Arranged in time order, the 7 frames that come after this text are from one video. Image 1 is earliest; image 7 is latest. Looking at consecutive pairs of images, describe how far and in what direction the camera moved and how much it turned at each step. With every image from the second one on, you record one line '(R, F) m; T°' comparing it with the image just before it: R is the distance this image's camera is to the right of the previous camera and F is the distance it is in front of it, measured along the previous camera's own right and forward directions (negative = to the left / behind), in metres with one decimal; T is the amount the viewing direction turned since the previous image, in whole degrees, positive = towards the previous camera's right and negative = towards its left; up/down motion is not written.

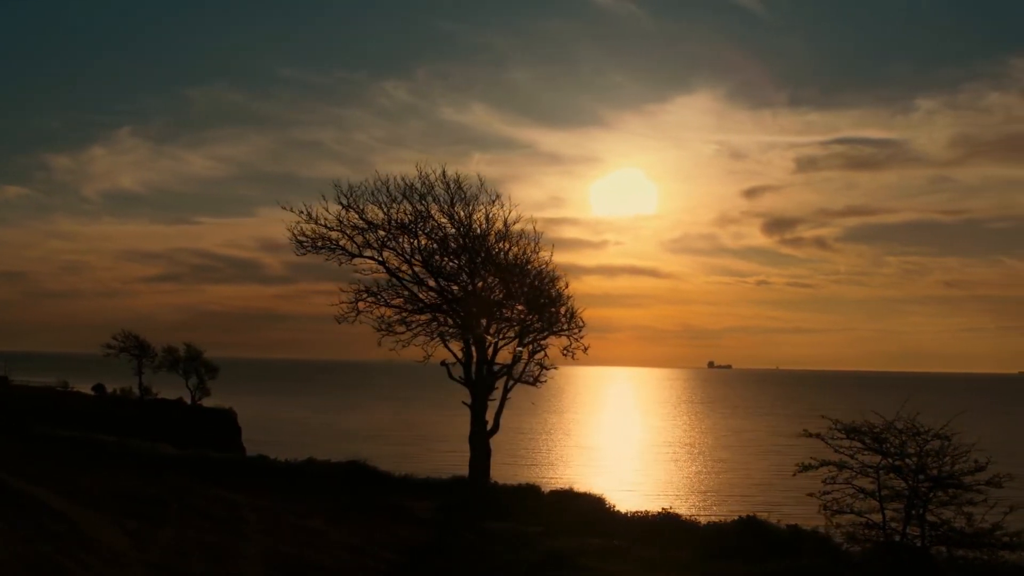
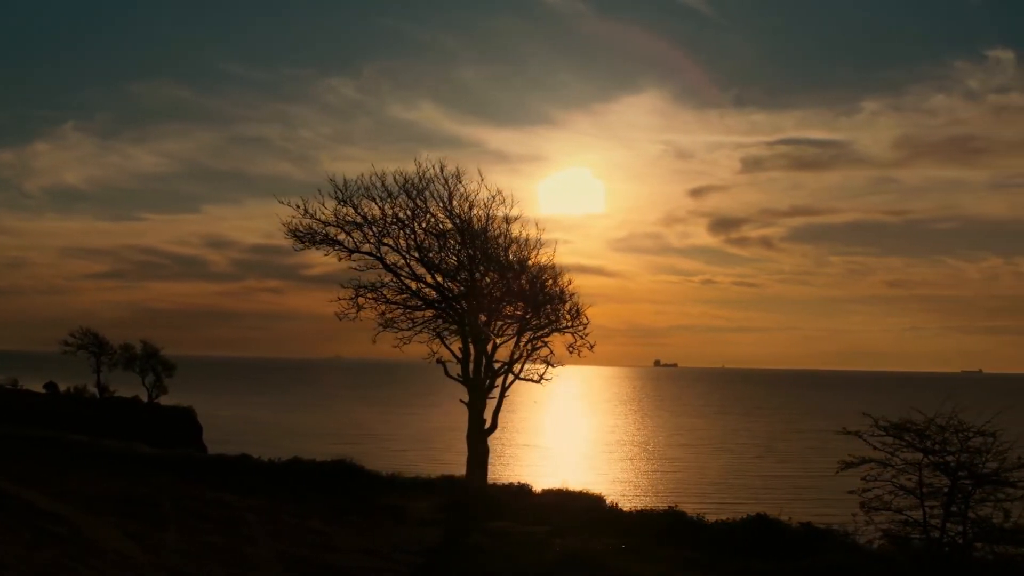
(-0.3, +0.1) m; +1°
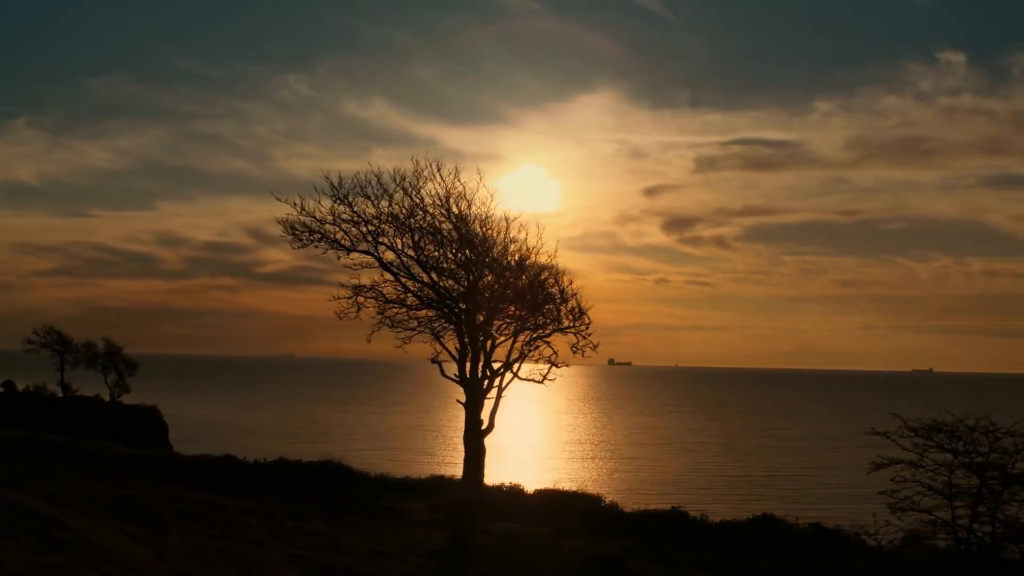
(-0.6, +0.2) m; +2°
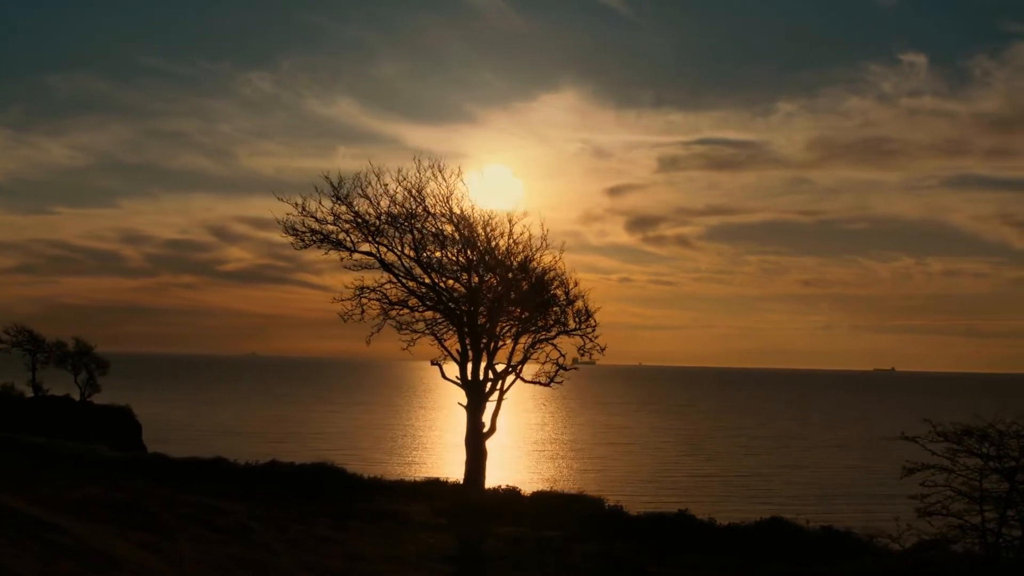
(-0.5, +0.1) m; +1°
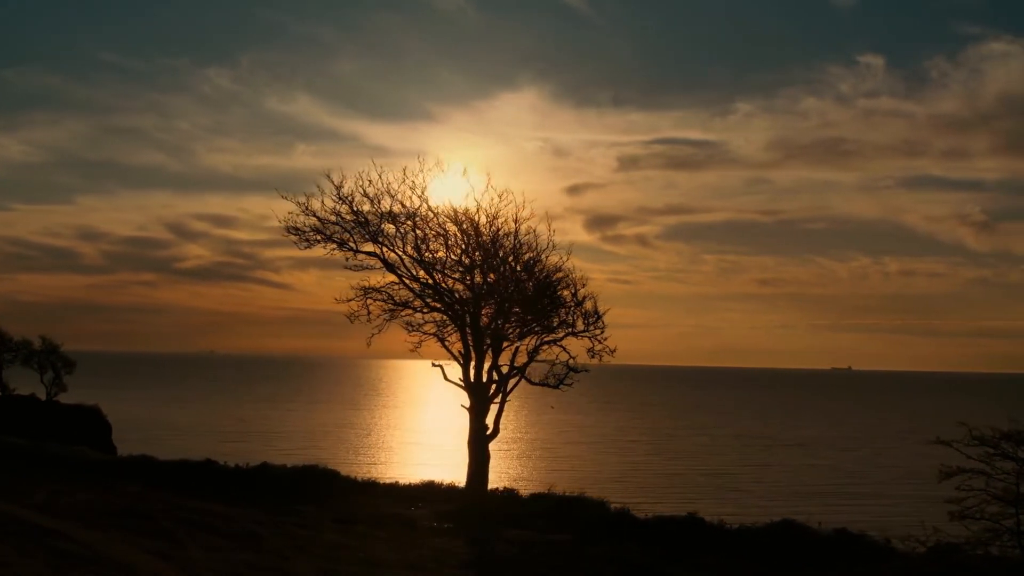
(-0.6, +0.2) m; +2°
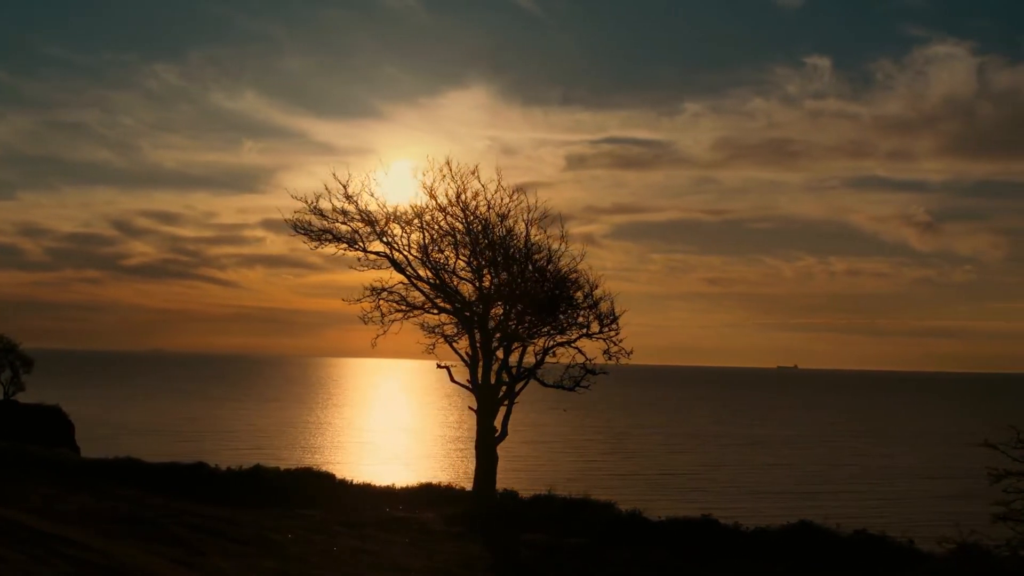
(-0.8, +0.2) m; +2°
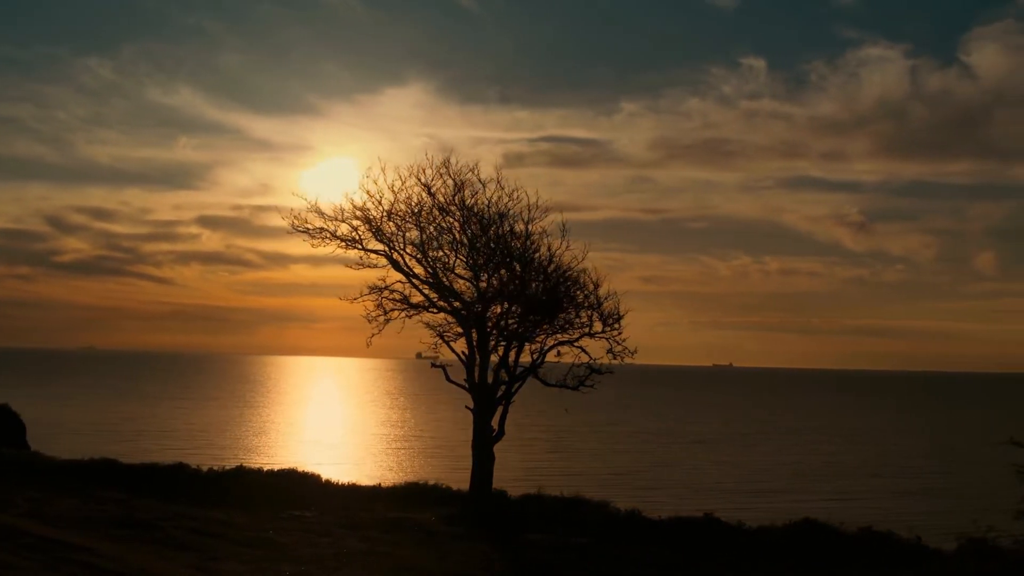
(-0.8, +0.1) m; +2°
